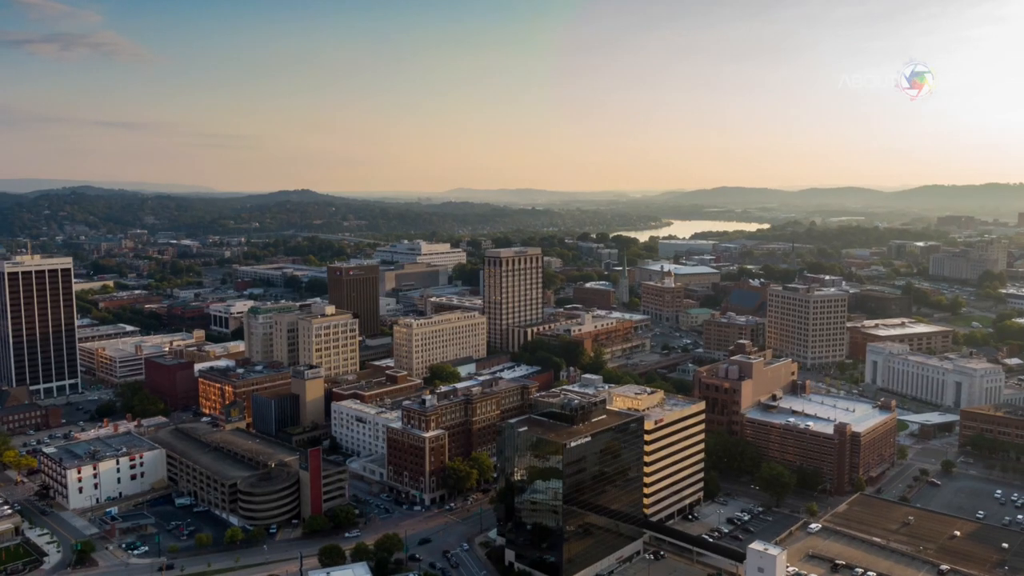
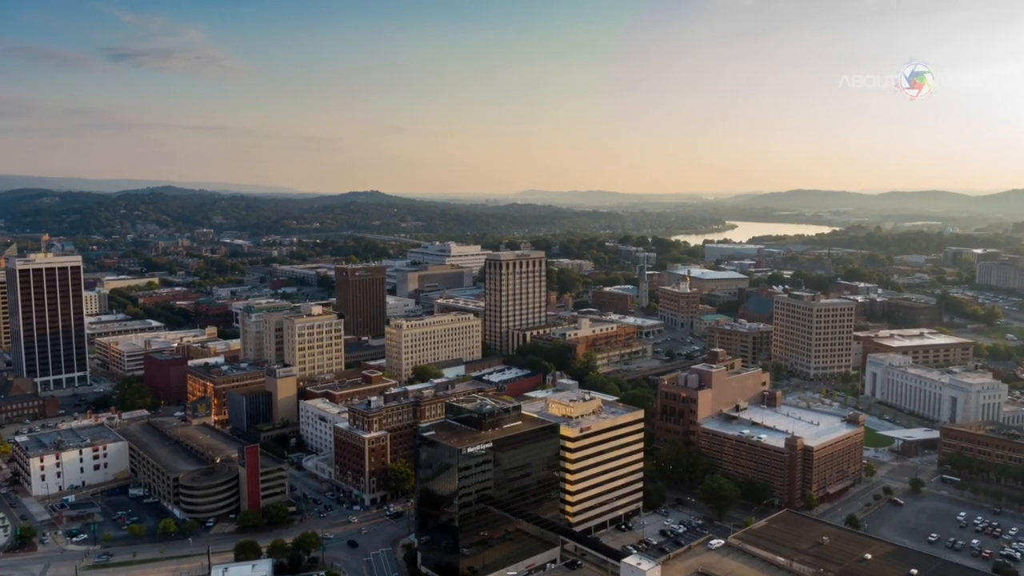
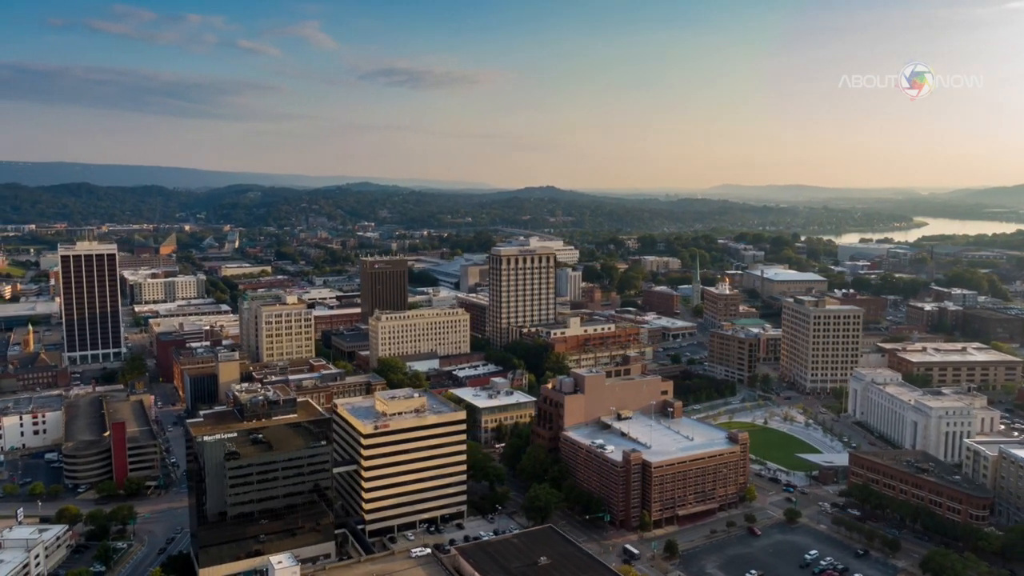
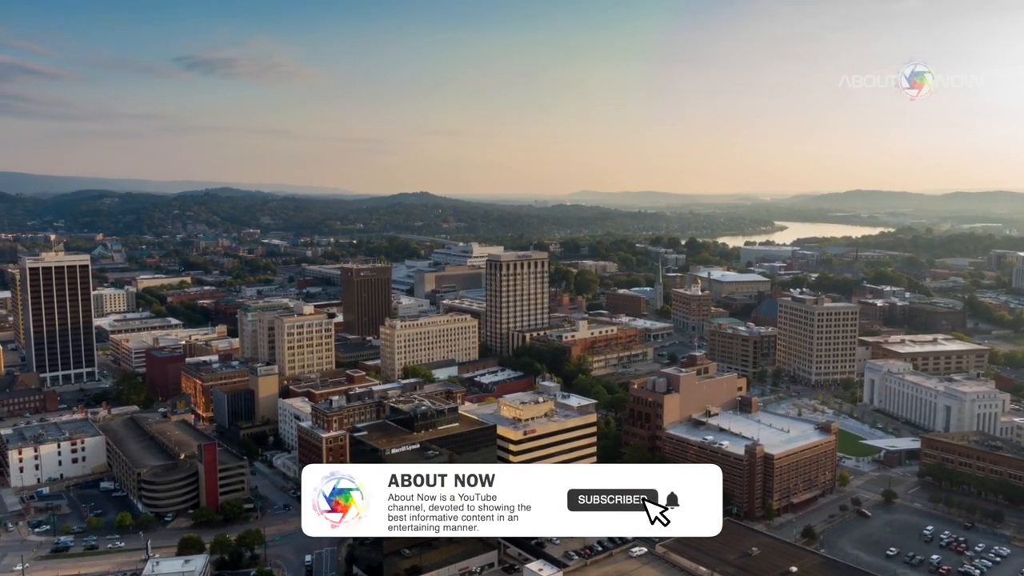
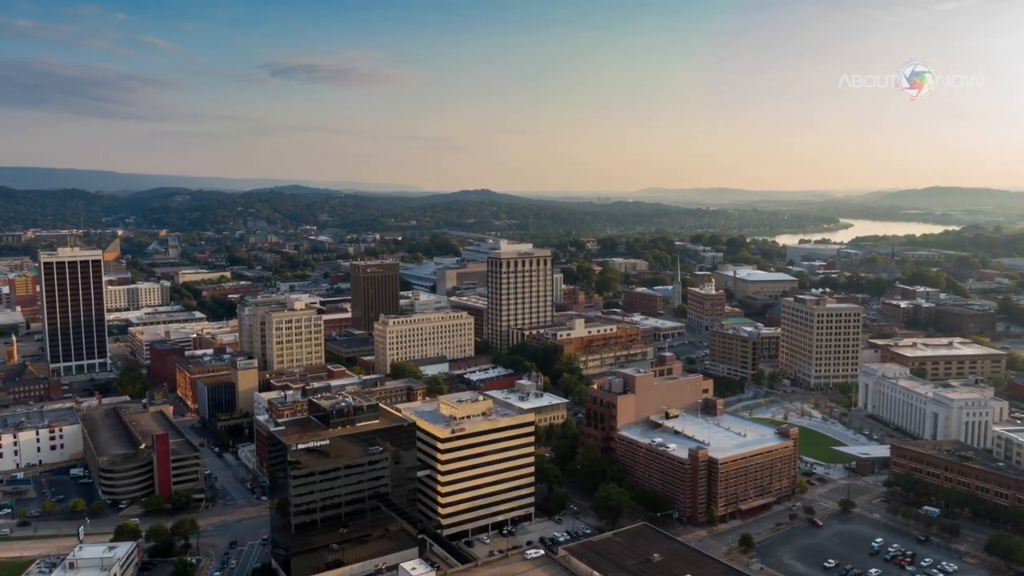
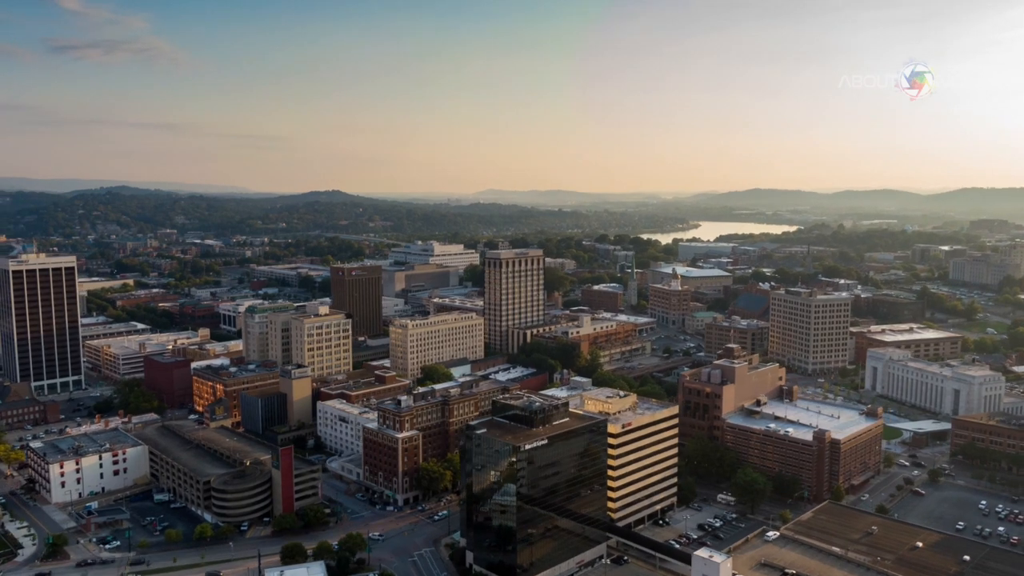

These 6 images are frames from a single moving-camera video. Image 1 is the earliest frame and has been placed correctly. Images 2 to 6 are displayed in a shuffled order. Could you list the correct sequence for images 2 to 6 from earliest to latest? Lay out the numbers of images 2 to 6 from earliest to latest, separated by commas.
6, 2, 4, 5, 3
